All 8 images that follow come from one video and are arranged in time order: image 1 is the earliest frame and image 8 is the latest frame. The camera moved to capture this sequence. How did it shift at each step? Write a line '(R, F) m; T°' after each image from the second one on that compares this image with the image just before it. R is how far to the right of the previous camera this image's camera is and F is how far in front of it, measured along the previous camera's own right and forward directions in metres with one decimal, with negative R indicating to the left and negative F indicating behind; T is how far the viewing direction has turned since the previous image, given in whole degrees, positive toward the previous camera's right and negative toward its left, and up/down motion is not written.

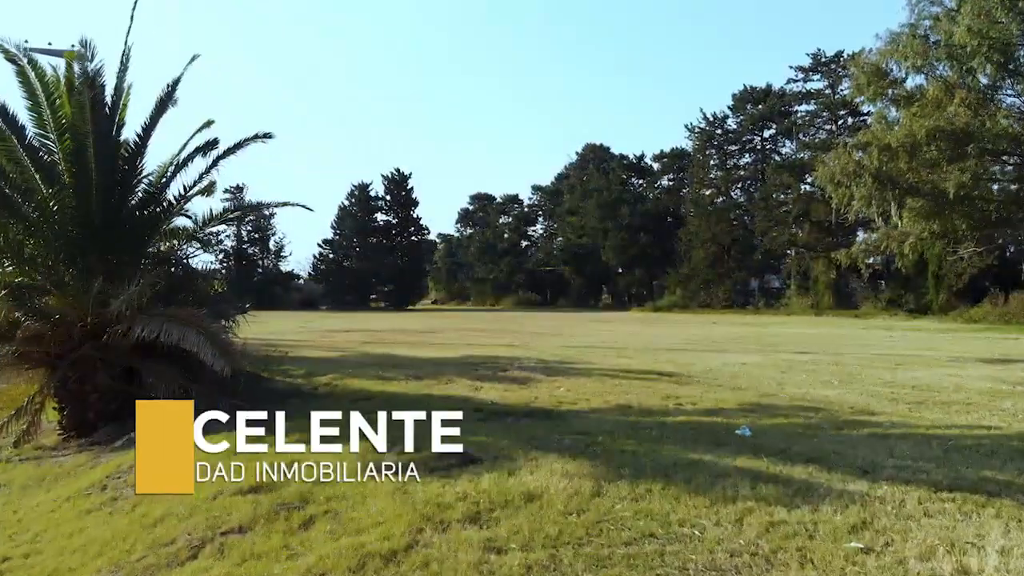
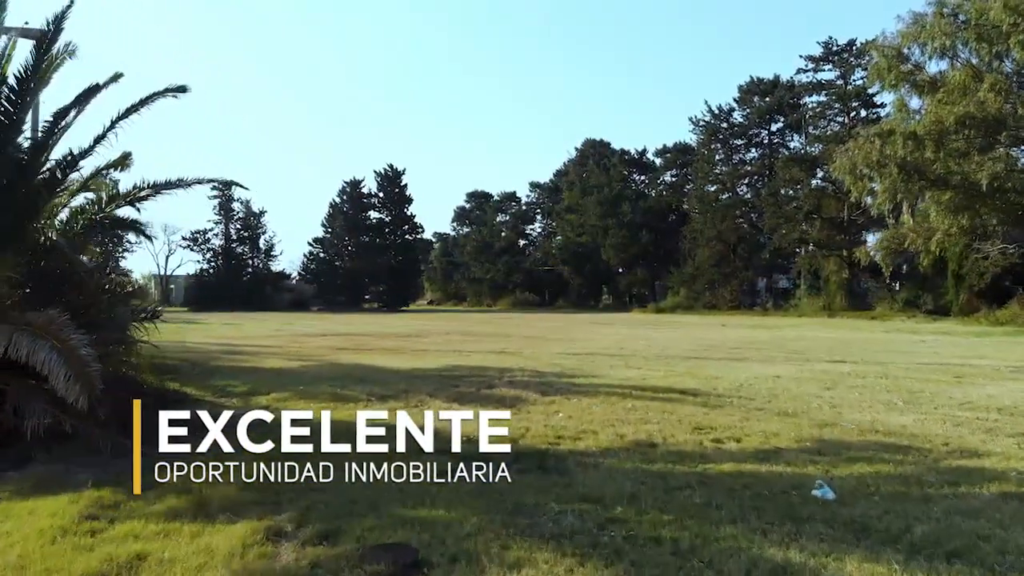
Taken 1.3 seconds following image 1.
(+0.2, +2.5) m; 0°
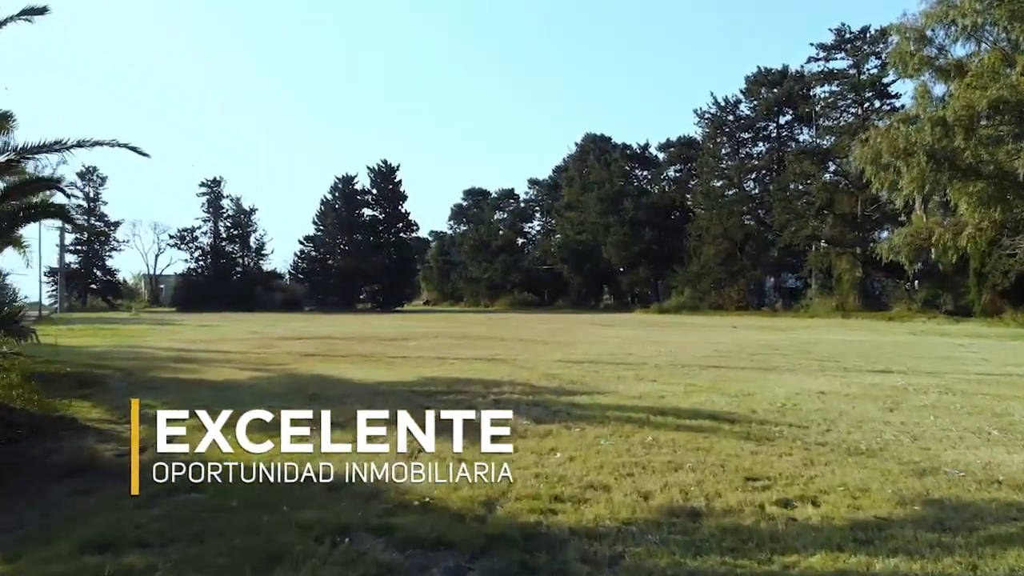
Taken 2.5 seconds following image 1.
(+0.2, +2.4) m; 0°
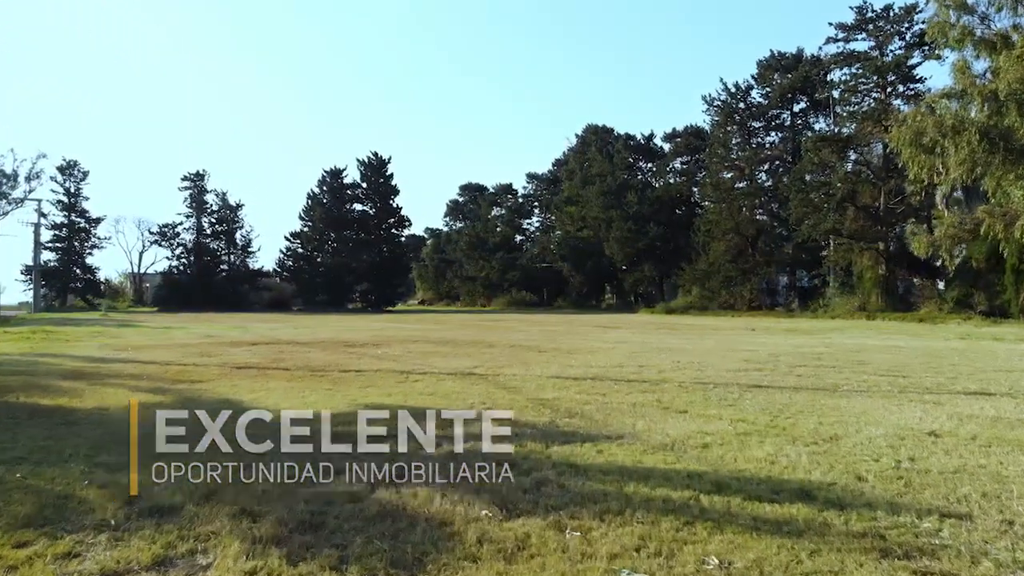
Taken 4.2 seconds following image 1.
(+0.3, +3.5) m; 0°
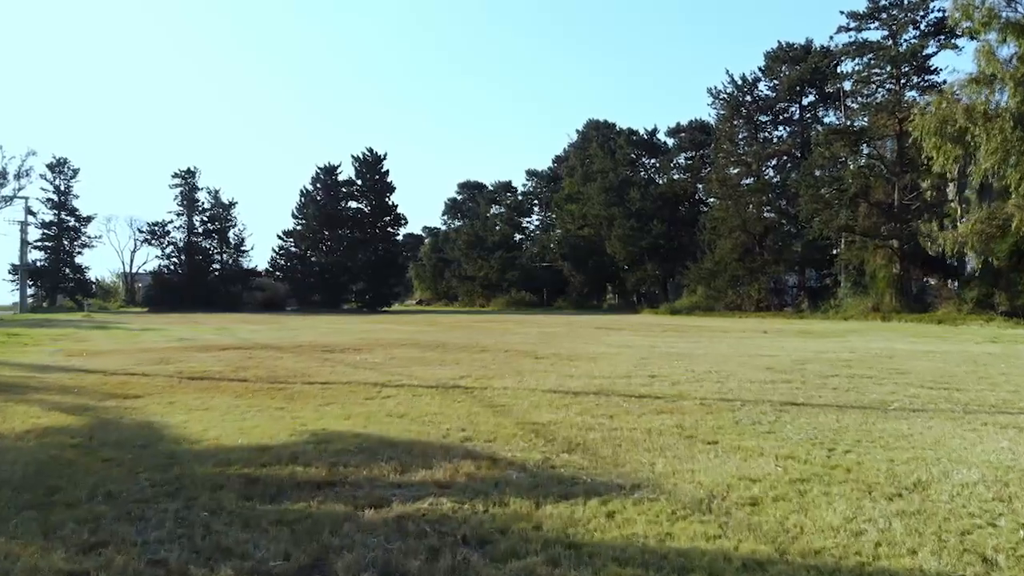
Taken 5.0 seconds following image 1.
(+0.1, +1.8) m; 0°
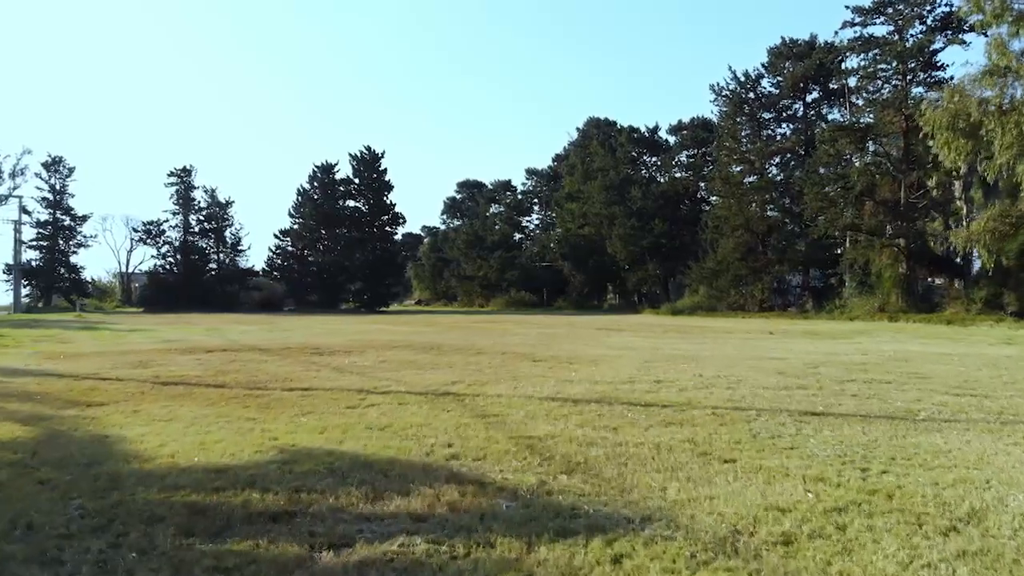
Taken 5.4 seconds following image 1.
(+0.1, +0.8) m; 0°
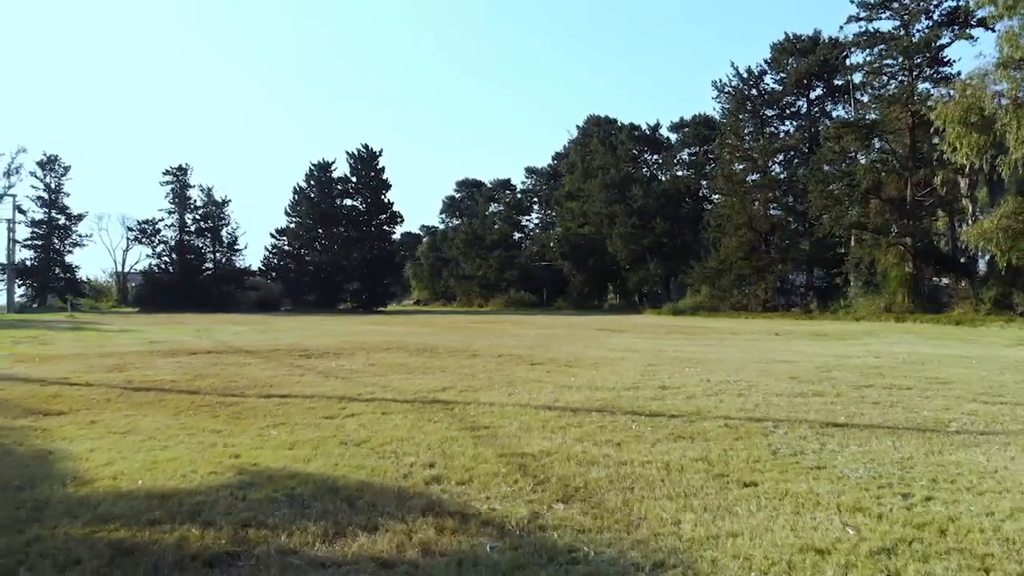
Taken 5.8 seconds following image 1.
(+0.1, +0.8) m; 0°
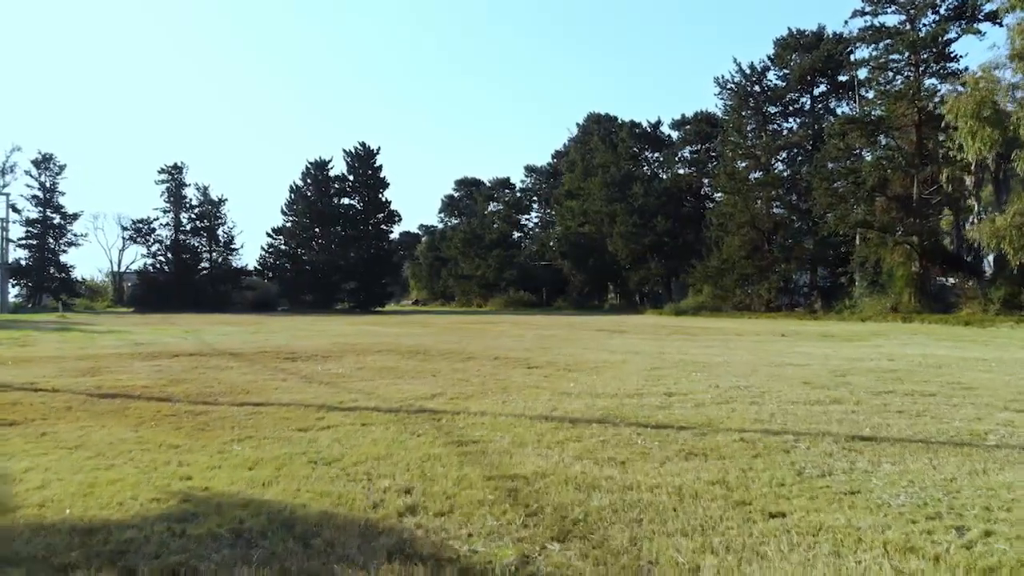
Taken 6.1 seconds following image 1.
(+0.1, +0.8) m; 0°
